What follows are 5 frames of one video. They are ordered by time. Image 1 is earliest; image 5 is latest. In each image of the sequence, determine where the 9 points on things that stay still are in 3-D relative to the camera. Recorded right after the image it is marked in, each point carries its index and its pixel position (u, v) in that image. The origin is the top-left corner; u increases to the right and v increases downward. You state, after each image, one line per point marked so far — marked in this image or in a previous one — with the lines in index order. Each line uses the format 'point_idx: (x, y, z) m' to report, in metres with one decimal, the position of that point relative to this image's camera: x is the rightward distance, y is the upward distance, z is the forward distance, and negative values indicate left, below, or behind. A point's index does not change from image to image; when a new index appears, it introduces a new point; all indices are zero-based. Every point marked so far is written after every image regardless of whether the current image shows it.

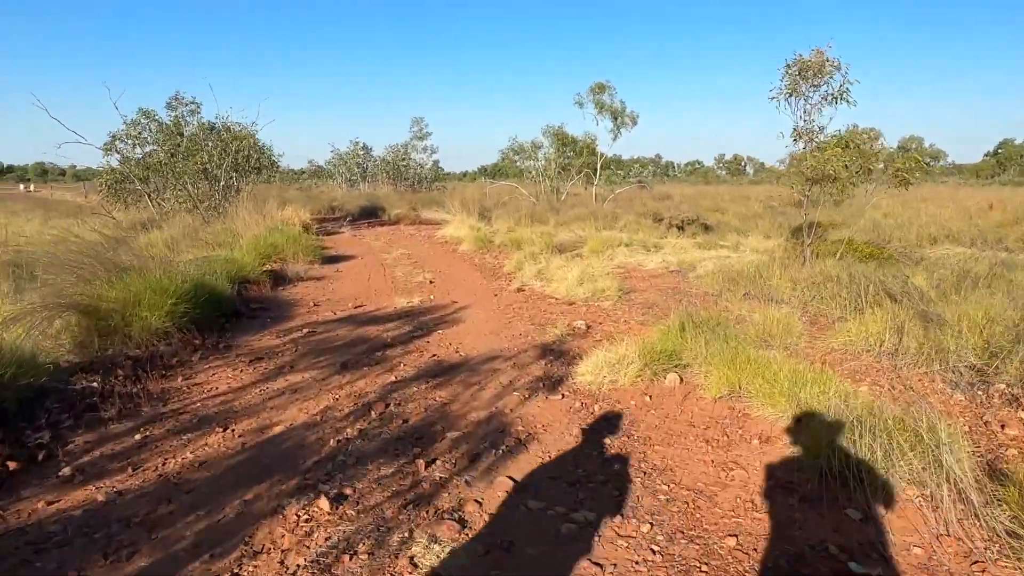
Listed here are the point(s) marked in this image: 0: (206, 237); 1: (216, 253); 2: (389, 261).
0: (-5.1, +0.8, +11.2) m
1: (-3.9, +0.5, +8.9) m
2: (-2.1, +0.5, +11.8) m
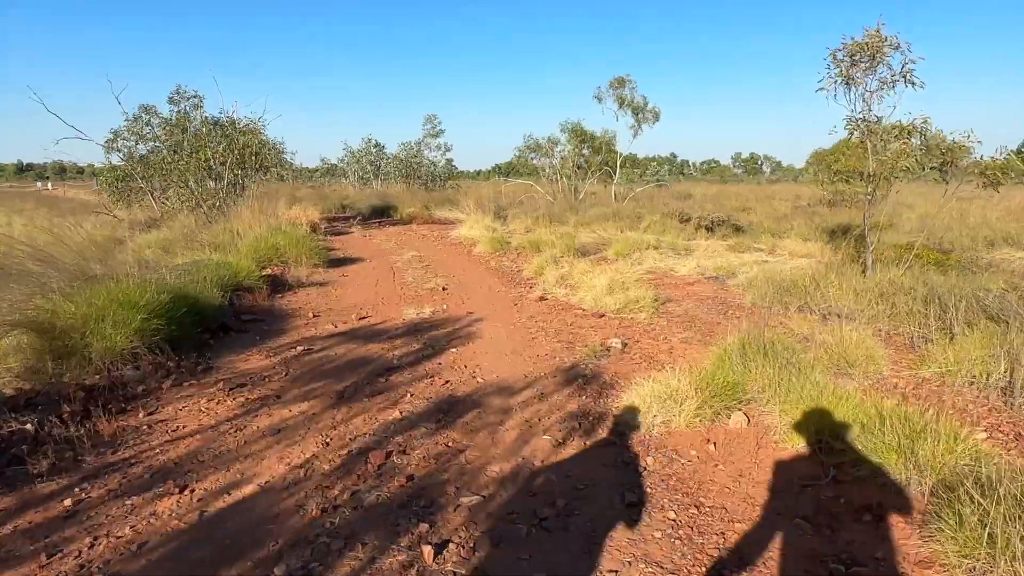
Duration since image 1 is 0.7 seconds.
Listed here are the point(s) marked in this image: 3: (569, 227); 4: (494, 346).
0: (-4.8, +0.7, +10.5) m
1: (-3.6, +0.4, +8.2) m
2: (-1.8, +0.4, +11.0) m
3: (+1.2, +1.3, +14.7) m
4: (-0.1, -0.5, +5.5) m
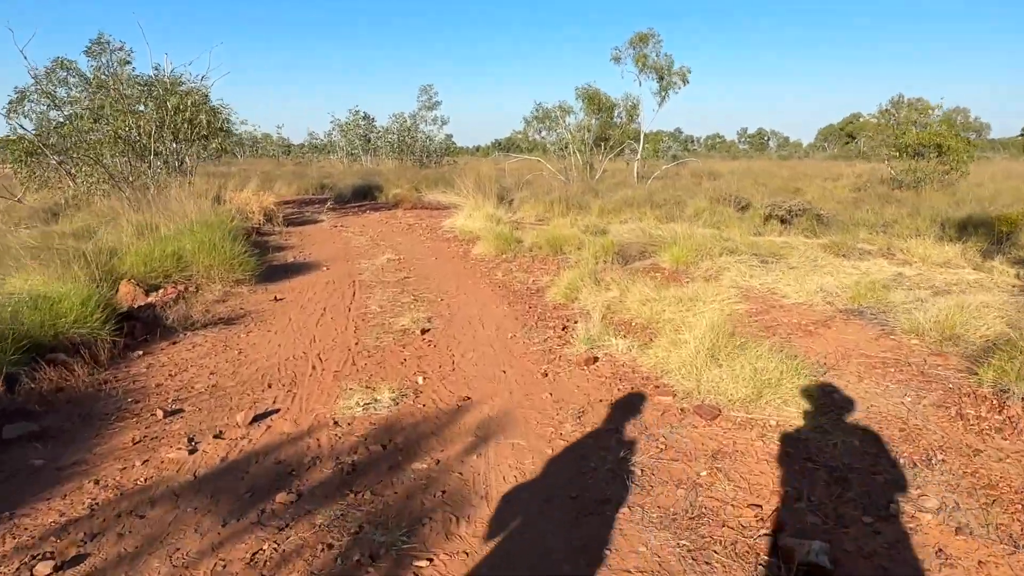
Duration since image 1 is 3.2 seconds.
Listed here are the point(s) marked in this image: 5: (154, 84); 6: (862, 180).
0: (-4.6, +0.5, +7.3) m
1: (-3.5, +0.1, +5.0) m
2: (-1.7, +0.2, +7.9) m
3: (+1.4, +1.2, +11.5) m
4: (0.0, -0.9, +2.4) m
5: (-6.5, +3.7, +12.2) m
6: (+9.9, +3.1, +19.1) m
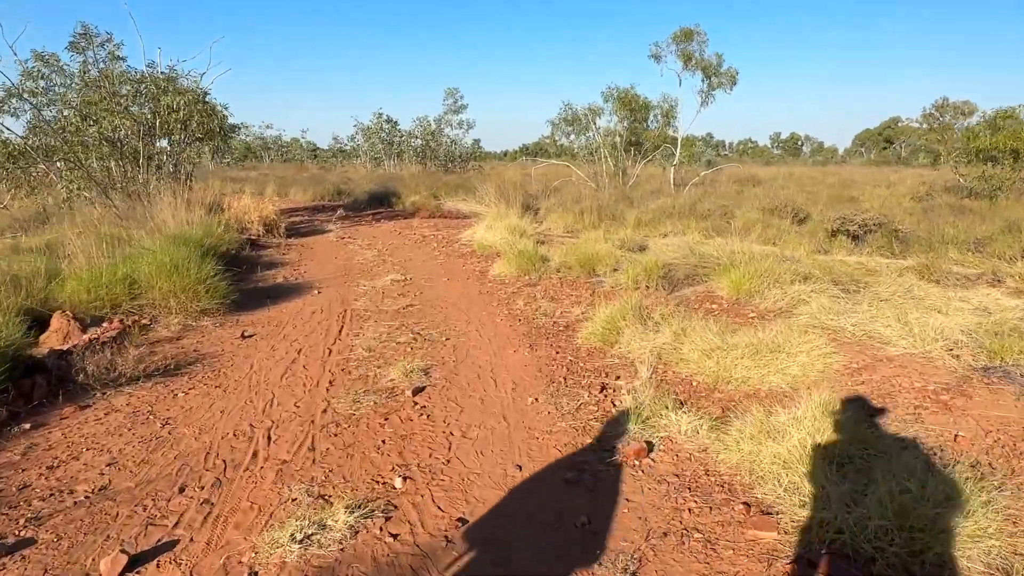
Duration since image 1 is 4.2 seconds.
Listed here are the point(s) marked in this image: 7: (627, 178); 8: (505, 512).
0: (-4.4, +0.3, +6.2) m
1: (-3.3, -0.2, +3.9) m
2: (-1.4, -0.1, +6.6) m
3: (+1.8, +0.9, +10.1) m
4: (0.0, -1.1, +1.1) m
5: (-6.0, +3.4, +11.2) m
6: (+10.6, +2.6, +17.5) m
7: (+3.1, +3.0, +18.4) m
8: (0.0, -0.9, +2.6) m
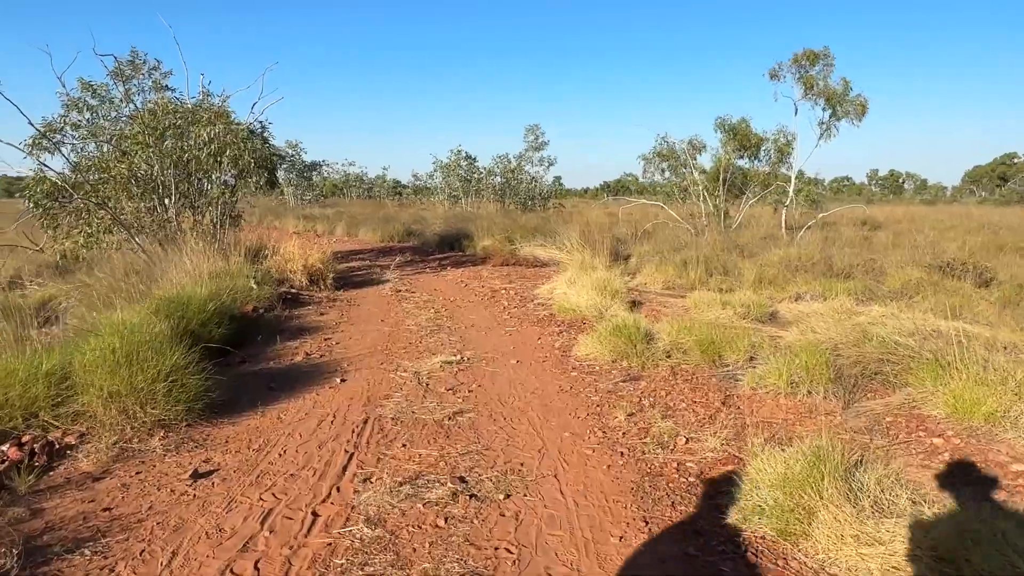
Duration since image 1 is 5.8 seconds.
0: (-3.8, -0.3, +4.7) m
1: (-3.0, -0.6, +2.3) m
2: (-0.8, -0.8, +4.8) m
3: (+2.8, 0.0, +8.0) m
4: (0.0, -1.5, -0.9) m
5: (-4.7, +2.6, +10.1) m
6: (+12.5, +1.1, +14.3) m
7: (+5.1, +1.6, +16.1) m
8: (+0.1, -1.3, +0.6) m
